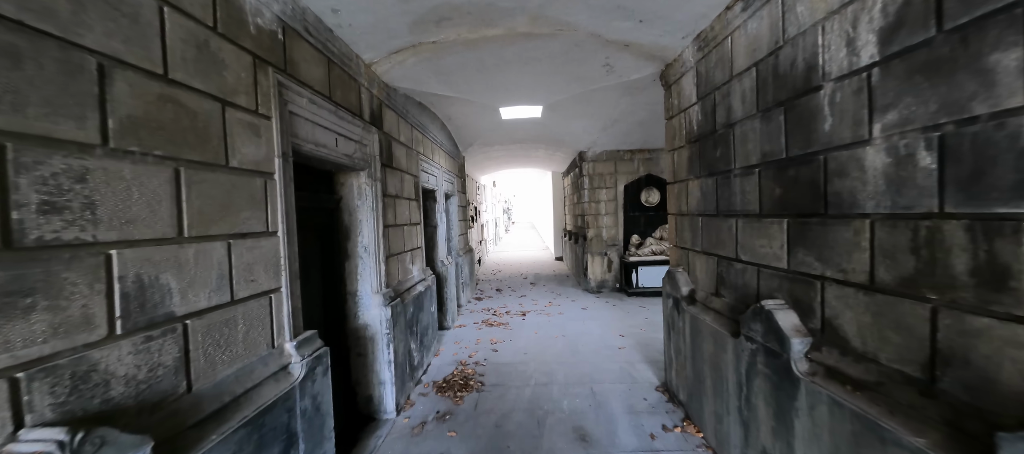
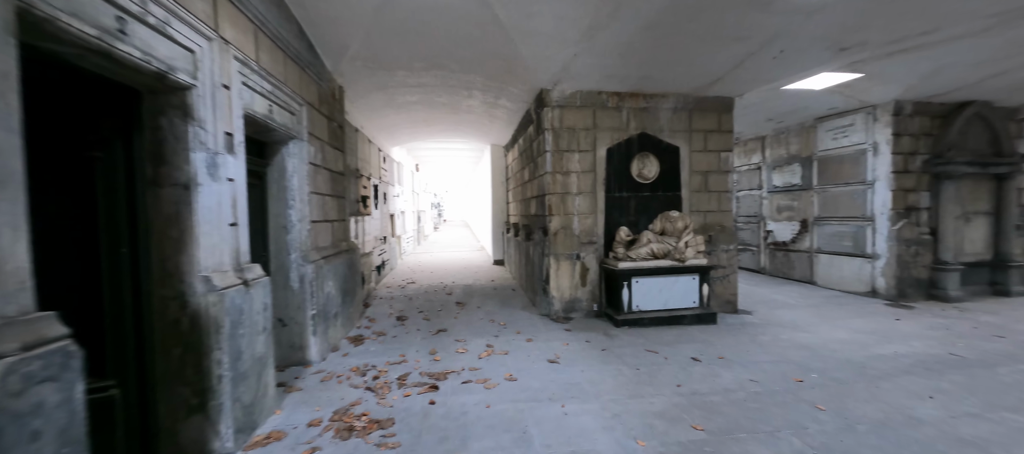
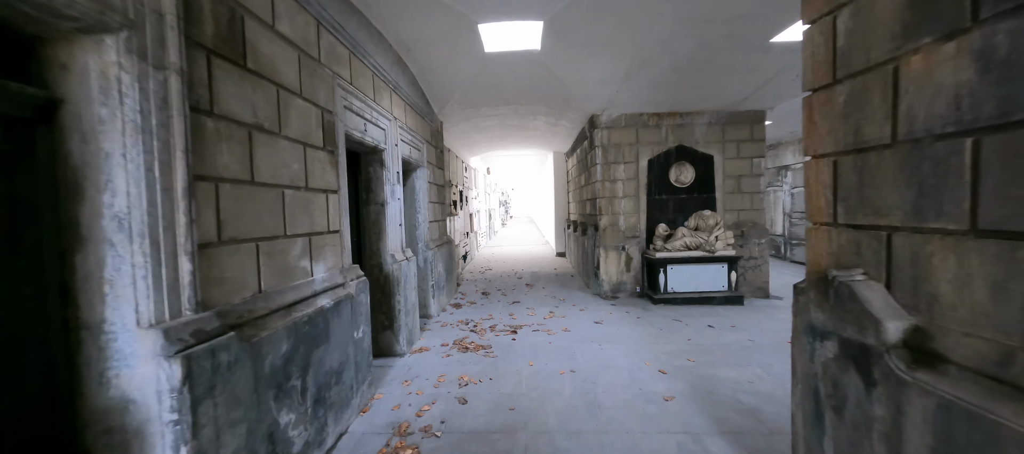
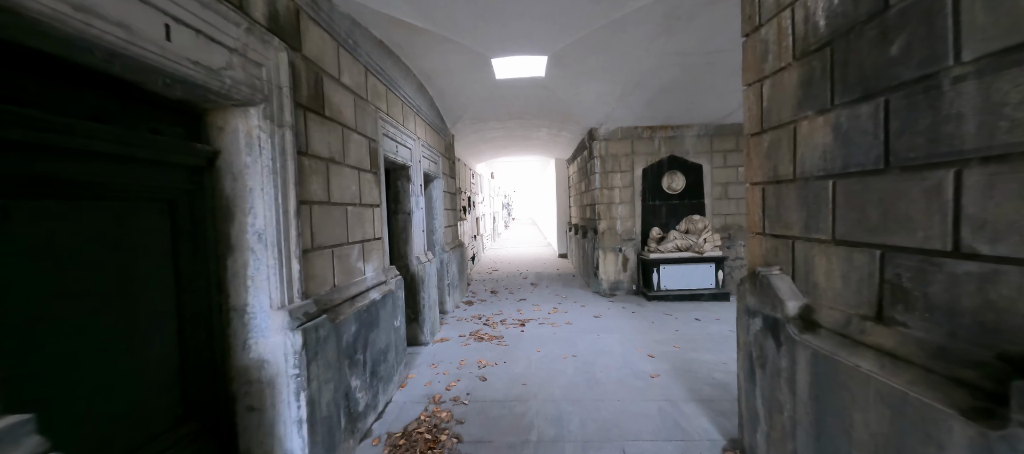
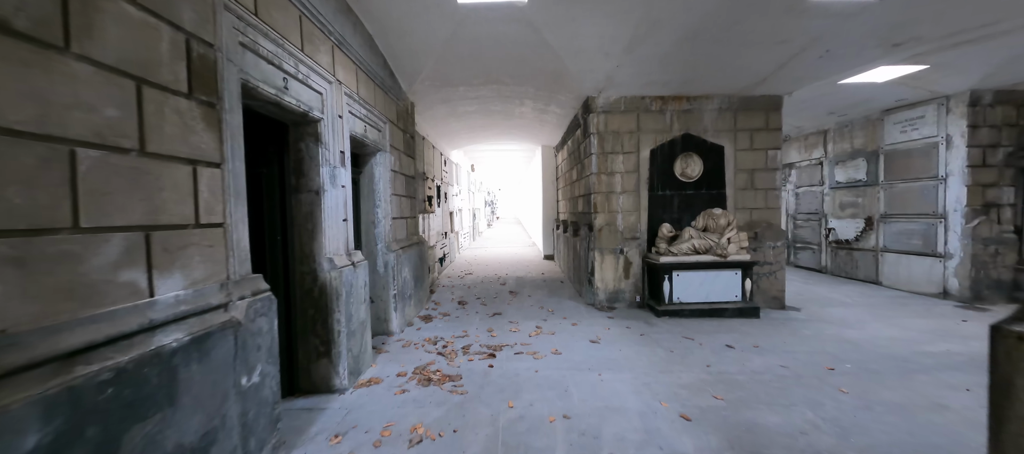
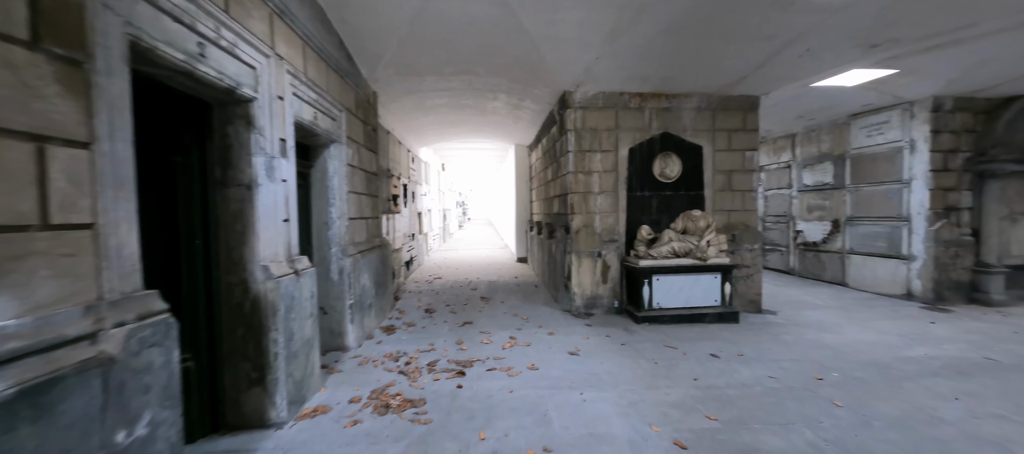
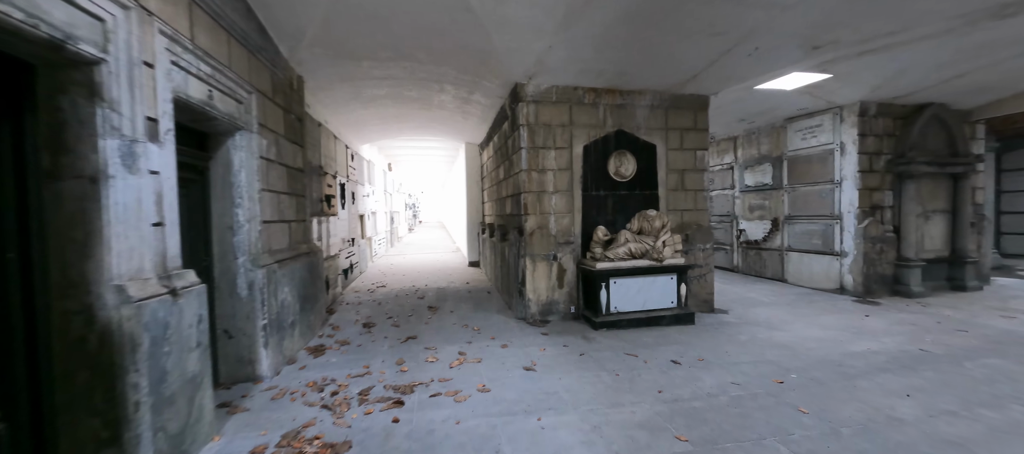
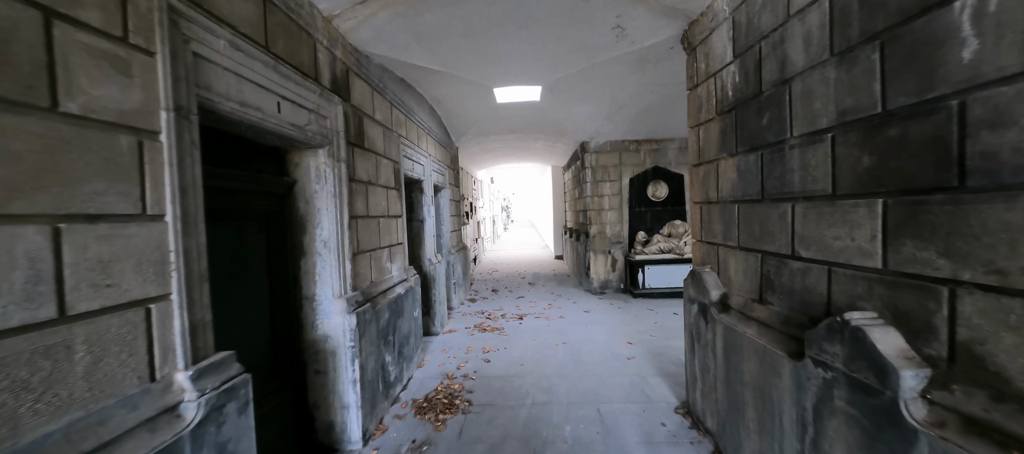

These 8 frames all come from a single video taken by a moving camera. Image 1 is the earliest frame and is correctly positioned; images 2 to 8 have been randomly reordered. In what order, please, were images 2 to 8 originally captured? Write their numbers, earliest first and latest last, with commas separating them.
8, 4, 3, 5, 6, 2, 7
